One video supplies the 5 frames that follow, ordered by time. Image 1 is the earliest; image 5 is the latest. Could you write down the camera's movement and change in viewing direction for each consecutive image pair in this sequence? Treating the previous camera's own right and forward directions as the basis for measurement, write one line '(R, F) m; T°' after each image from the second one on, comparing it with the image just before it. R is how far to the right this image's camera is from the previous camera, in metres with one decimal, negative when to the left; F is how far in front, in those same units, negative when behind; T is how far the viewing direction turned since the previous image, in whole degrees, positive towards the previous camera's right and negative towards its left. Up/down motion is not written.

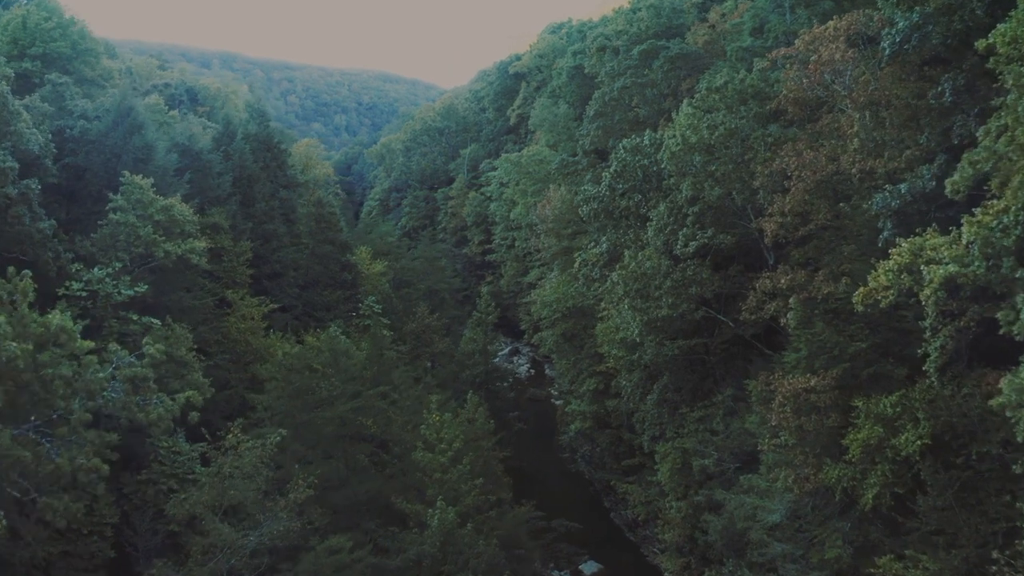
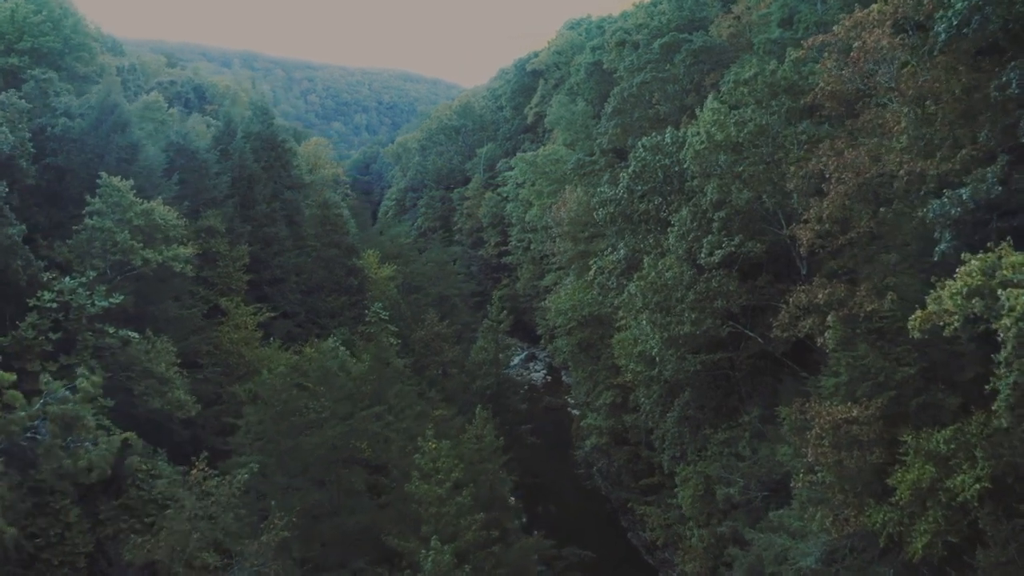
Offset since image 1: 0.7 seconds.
(+0.2, +1.6) m; -1°
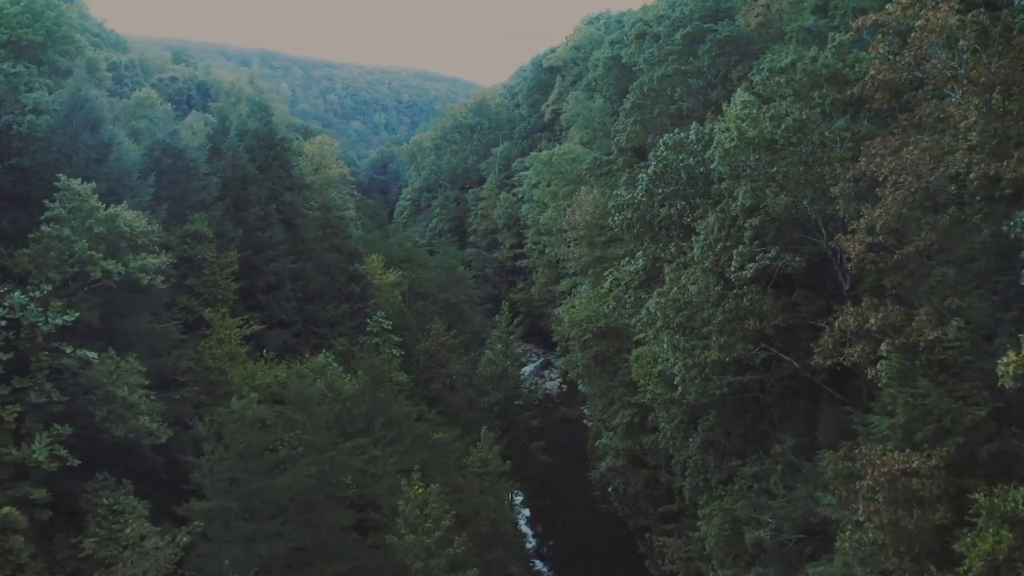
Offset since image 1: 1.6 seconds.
(+0.2, +1.9) m; -1°
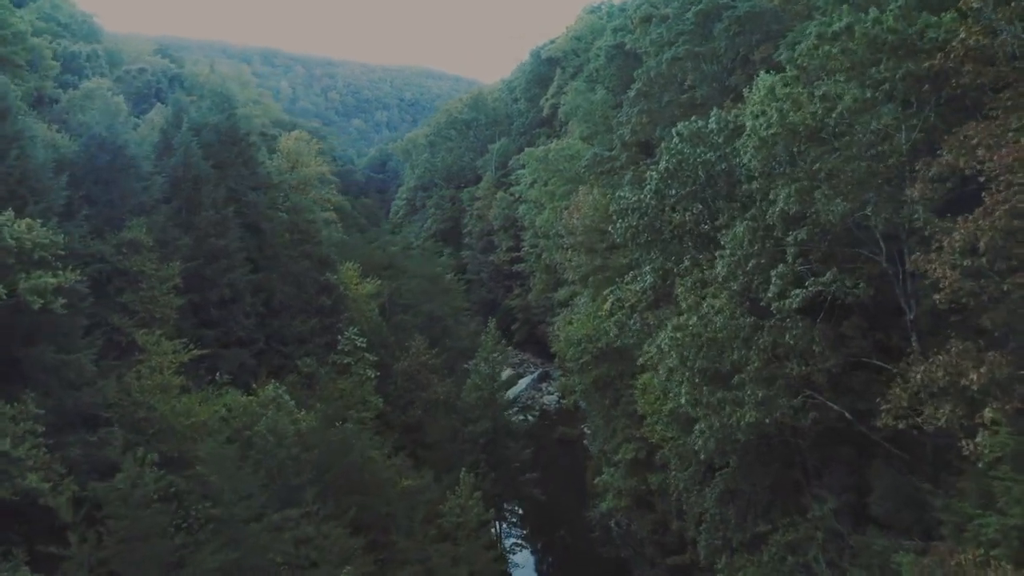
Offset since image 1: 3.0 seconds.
(+0.3, +3.2) m; 0°
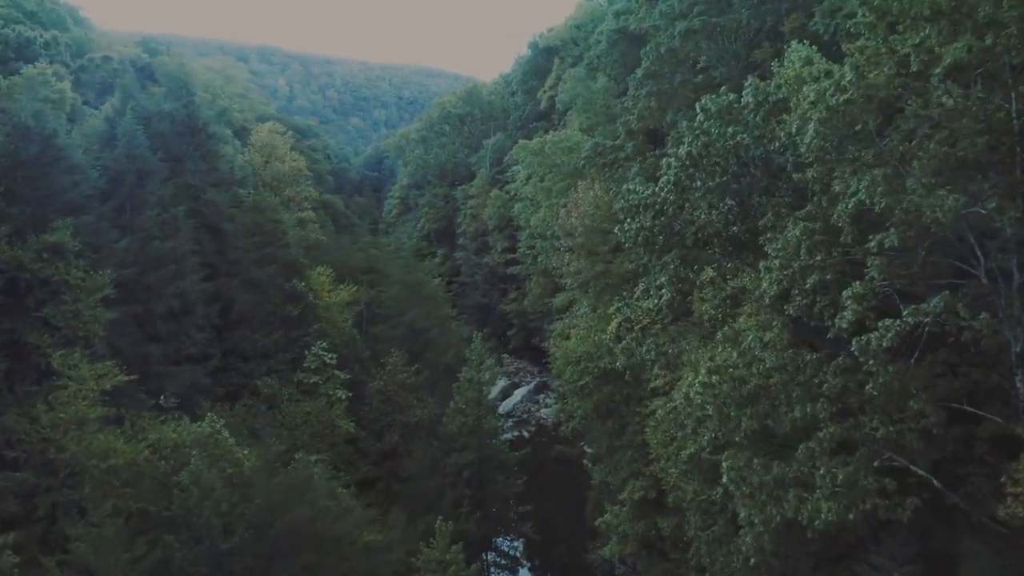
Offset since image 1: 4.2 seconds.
(+0.2, +3.0) m; 0°
